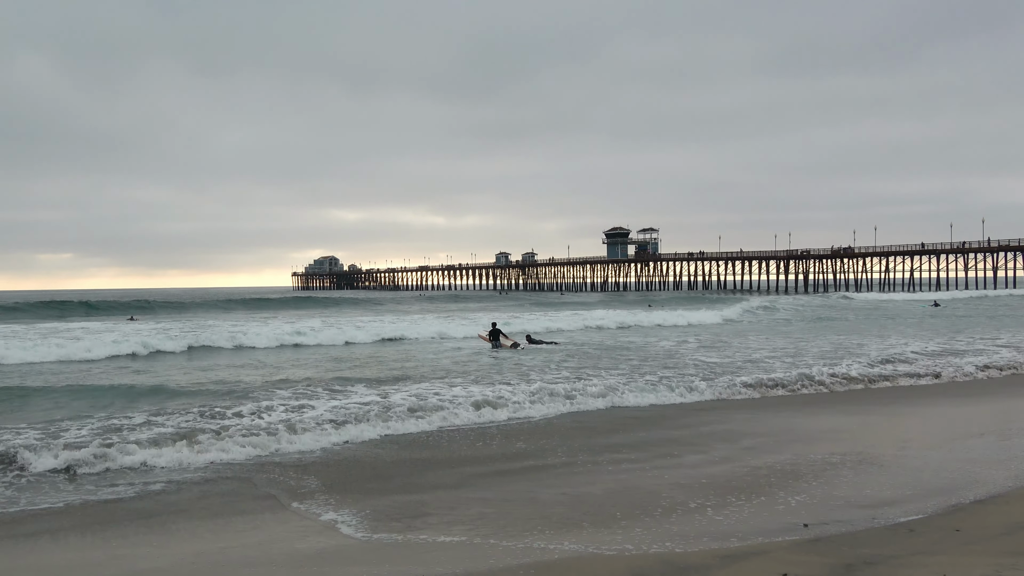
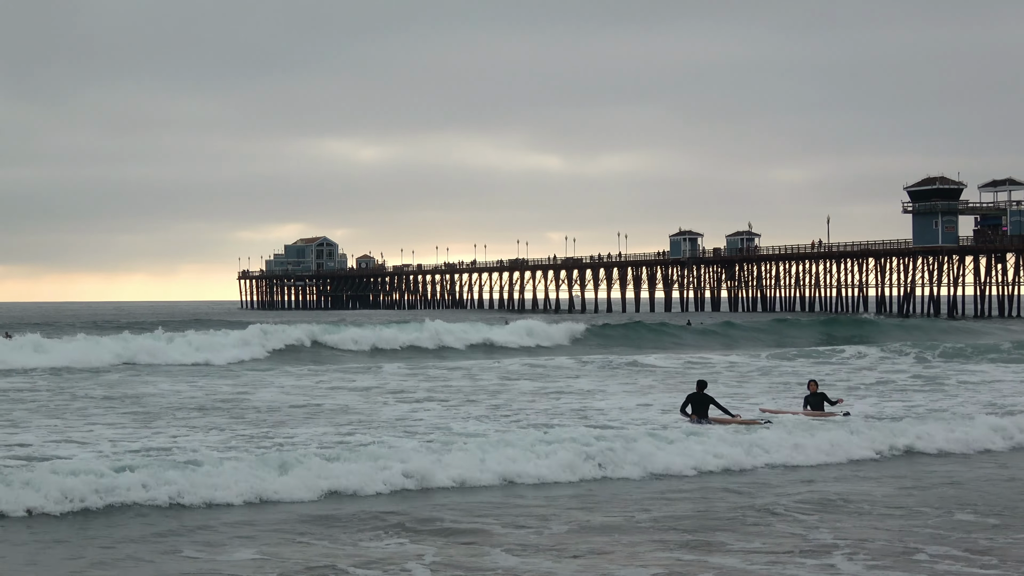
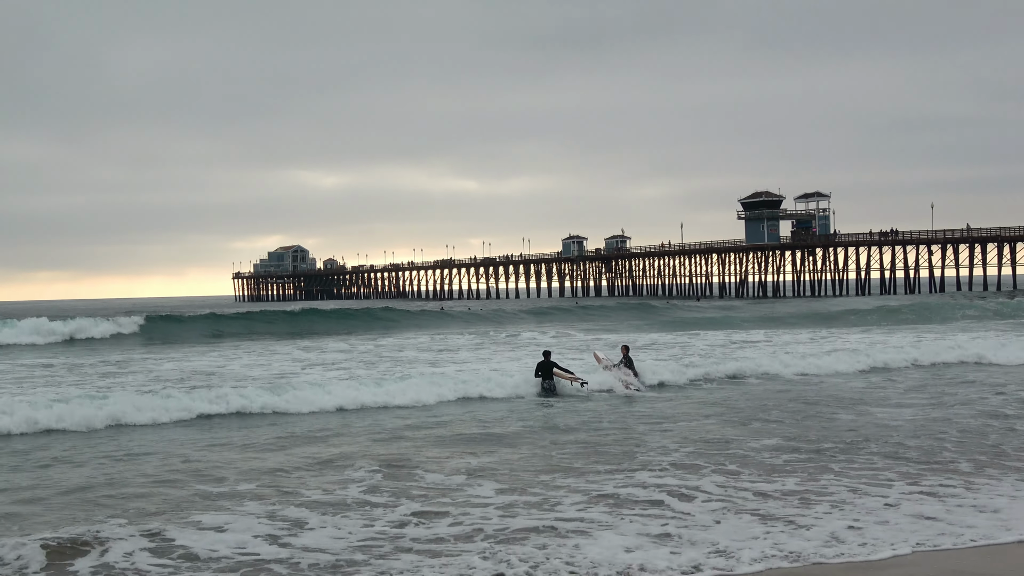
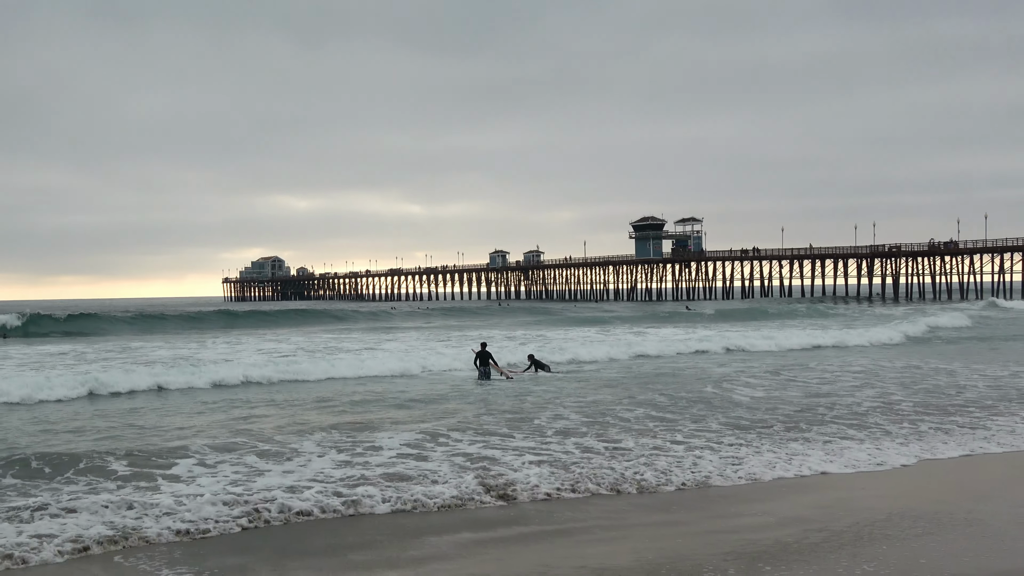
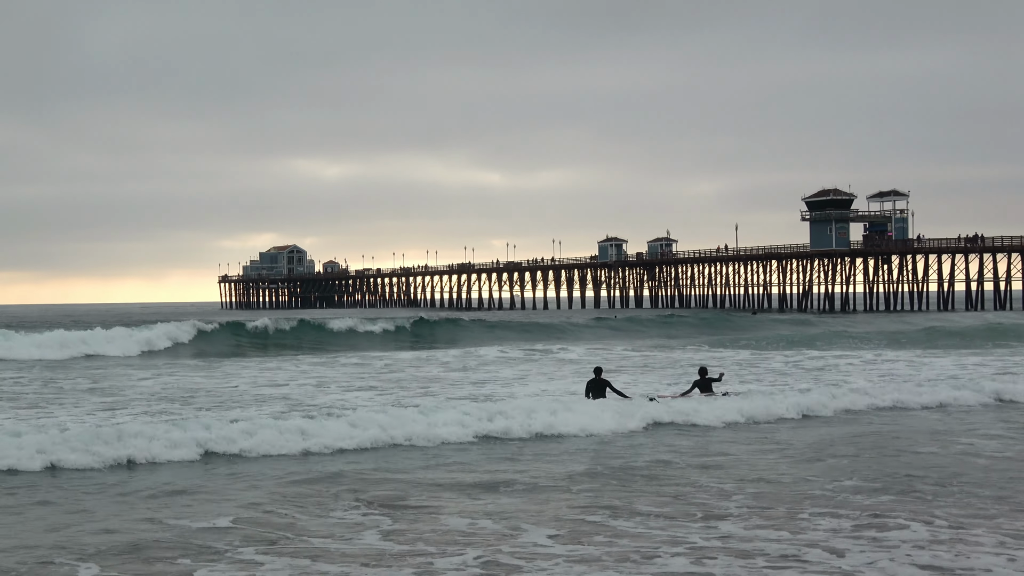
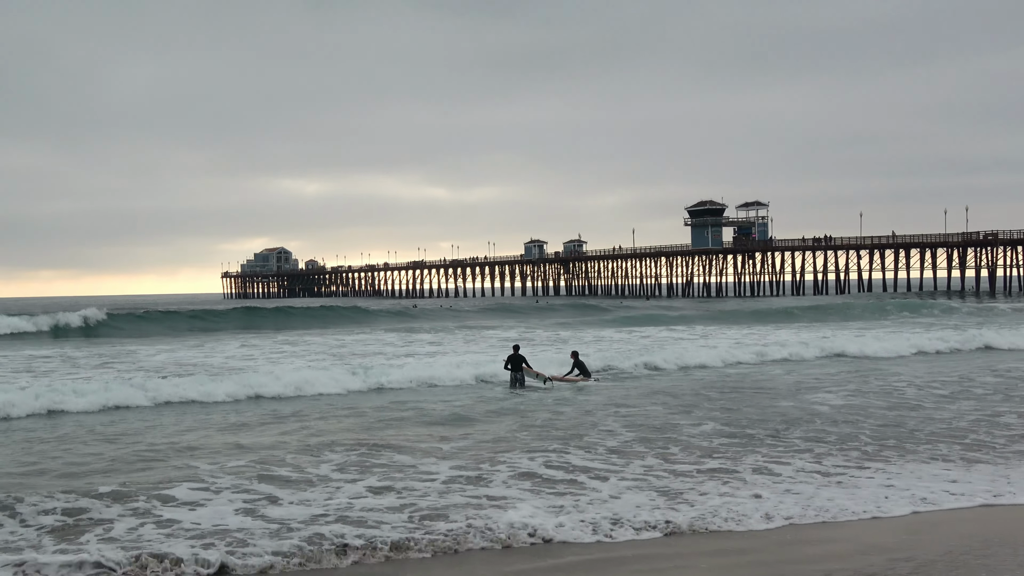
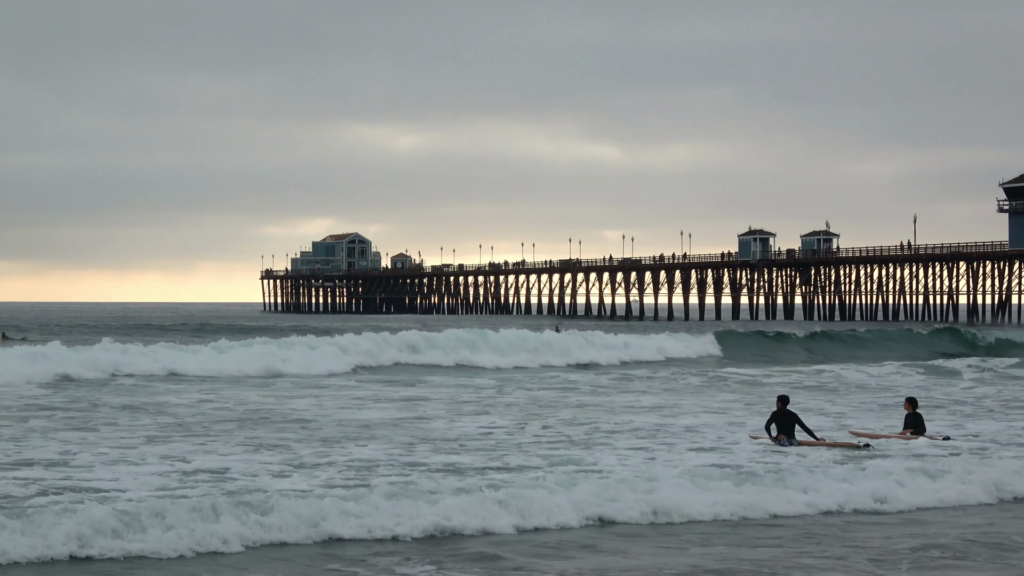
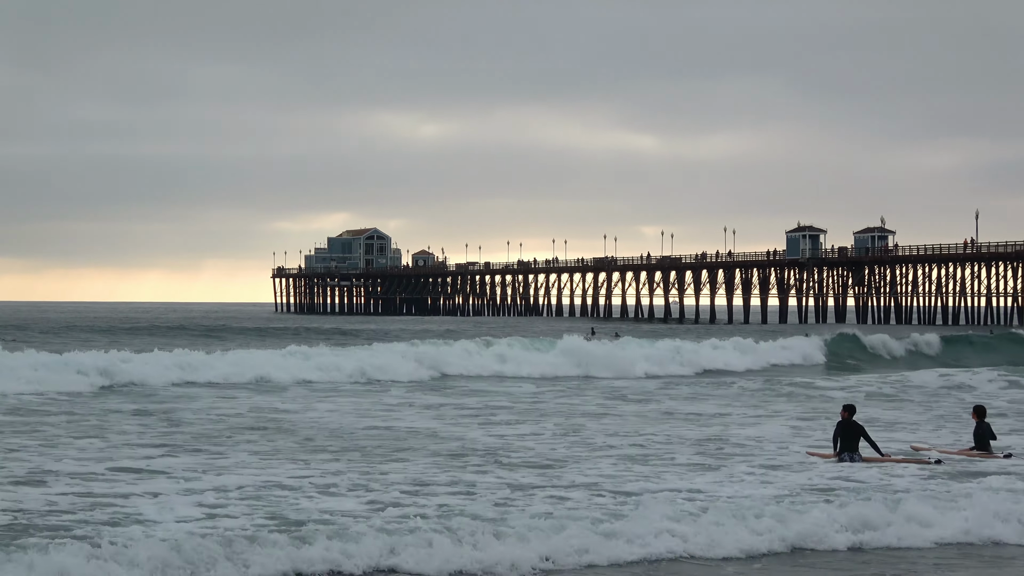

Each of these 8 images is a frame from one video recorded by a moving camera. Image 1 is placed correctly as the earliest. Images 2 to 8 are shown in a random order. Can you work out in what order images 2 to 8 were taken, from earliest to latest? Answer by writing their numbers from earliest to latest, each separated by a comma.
4, 6, 3, 5, 2, 7, 8
